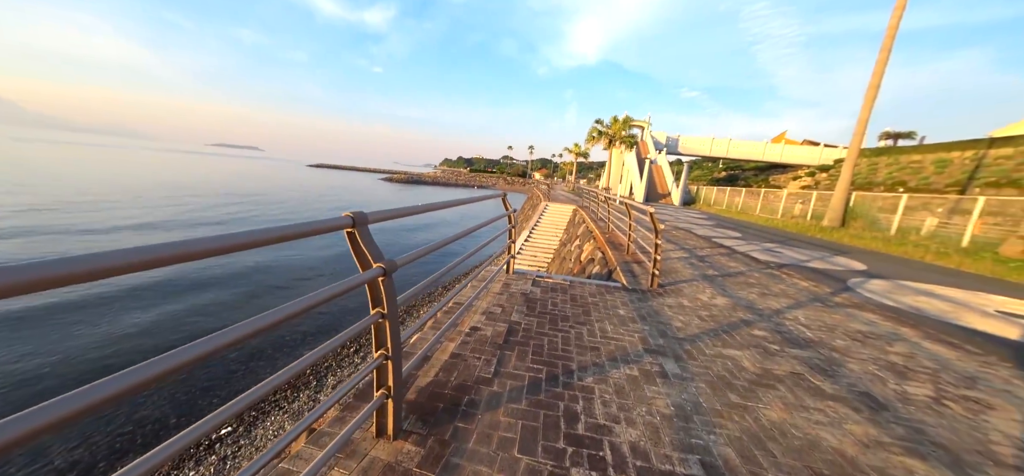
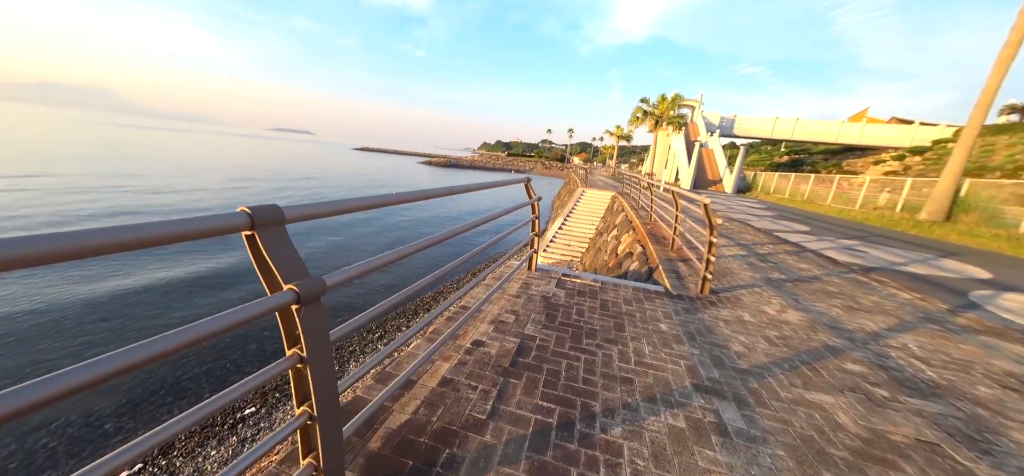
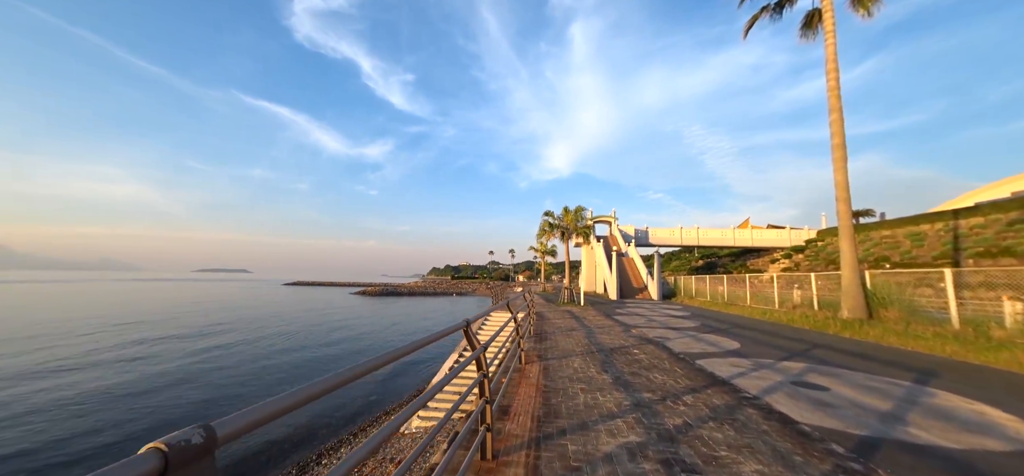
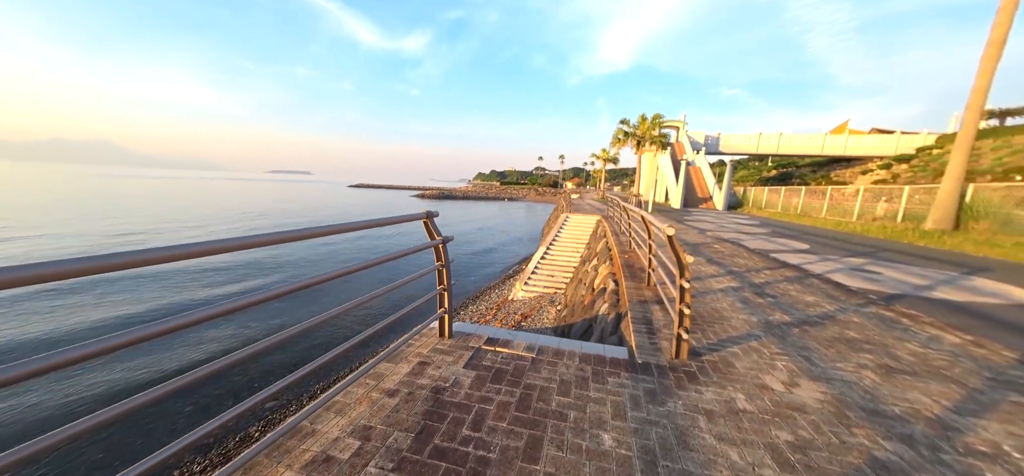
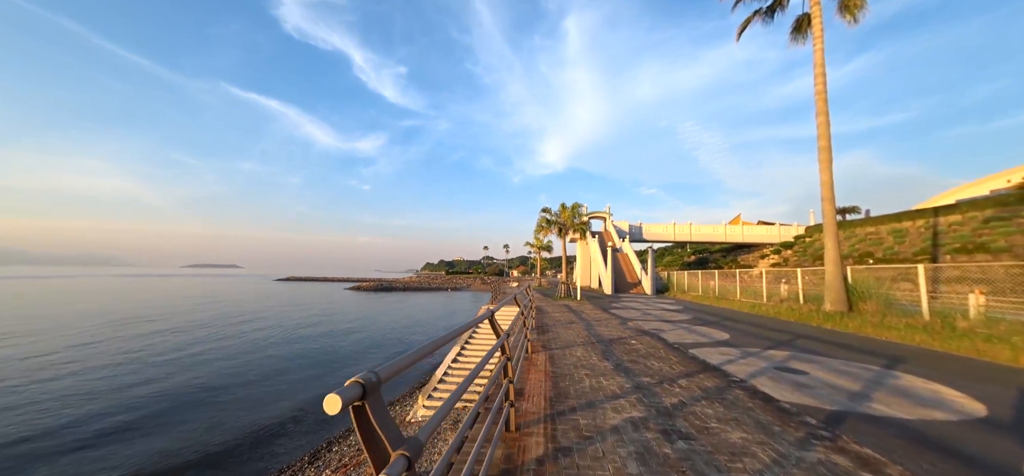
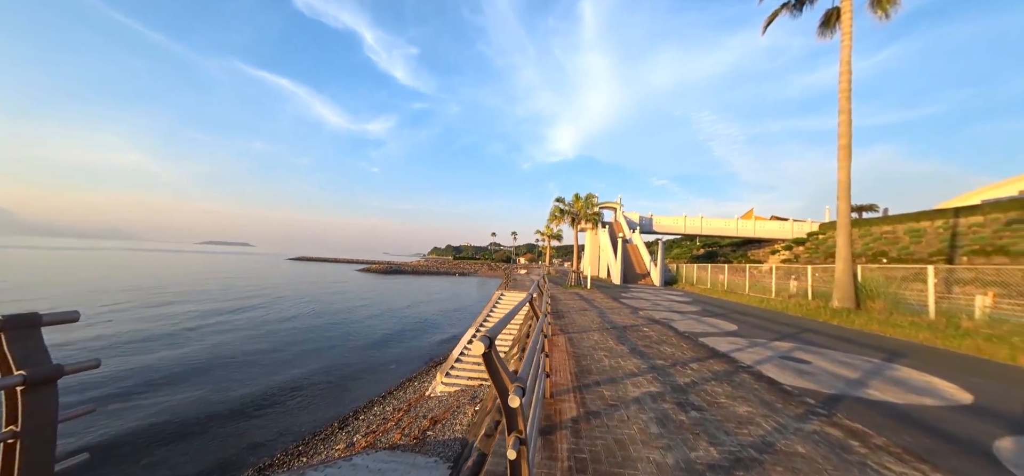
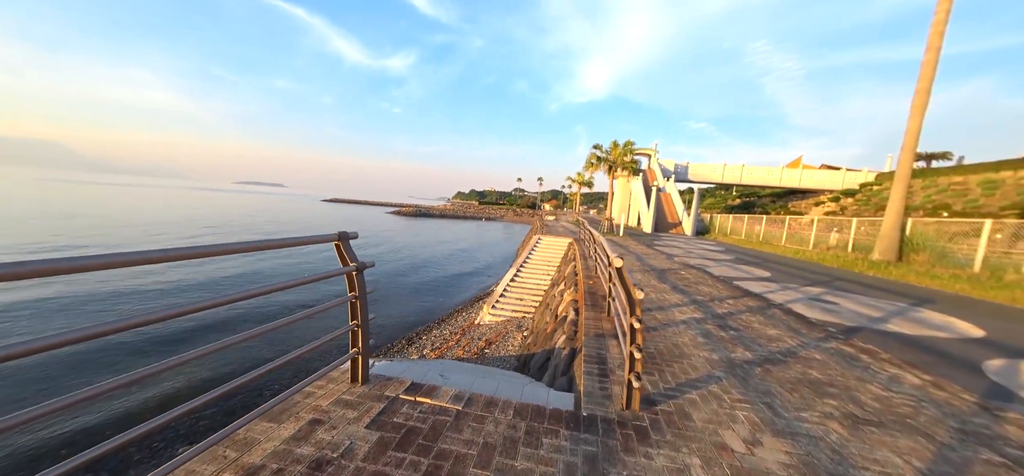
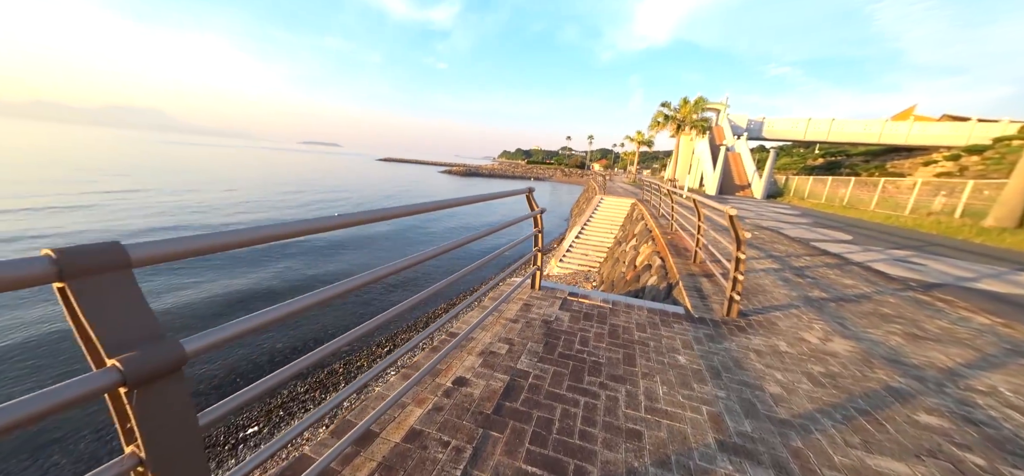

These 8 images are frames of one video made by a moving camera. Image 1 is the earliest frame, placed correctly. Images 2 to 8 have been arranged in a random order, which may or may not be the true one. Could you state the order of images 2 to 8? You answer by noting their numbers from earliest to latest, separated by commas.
2, 8, 4, 7, 6, 5, 3
